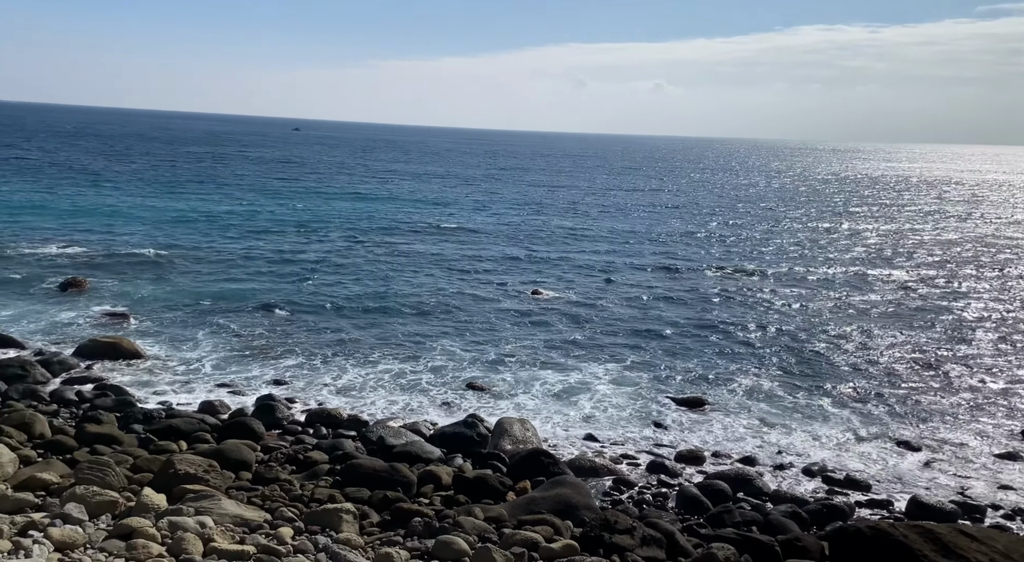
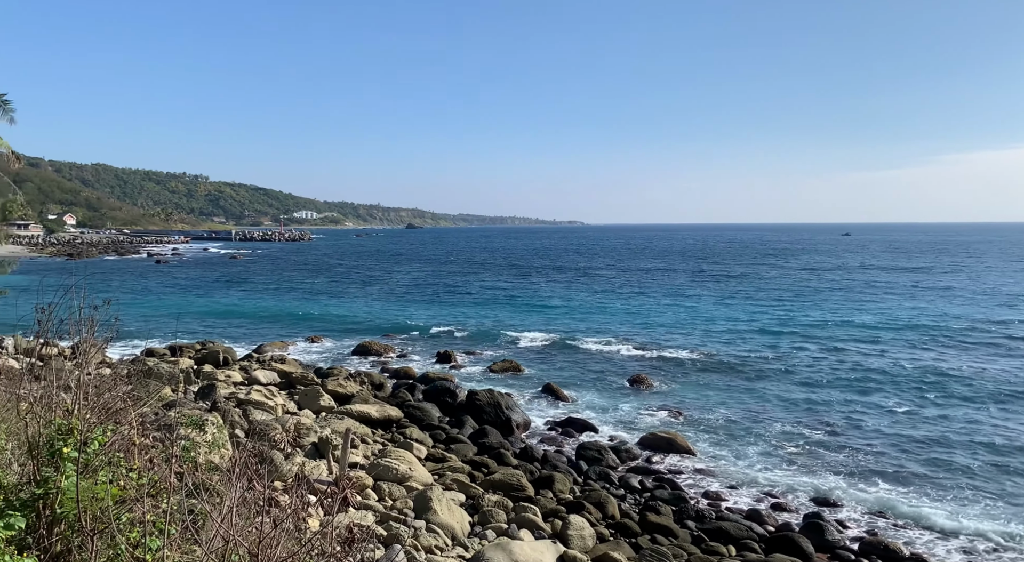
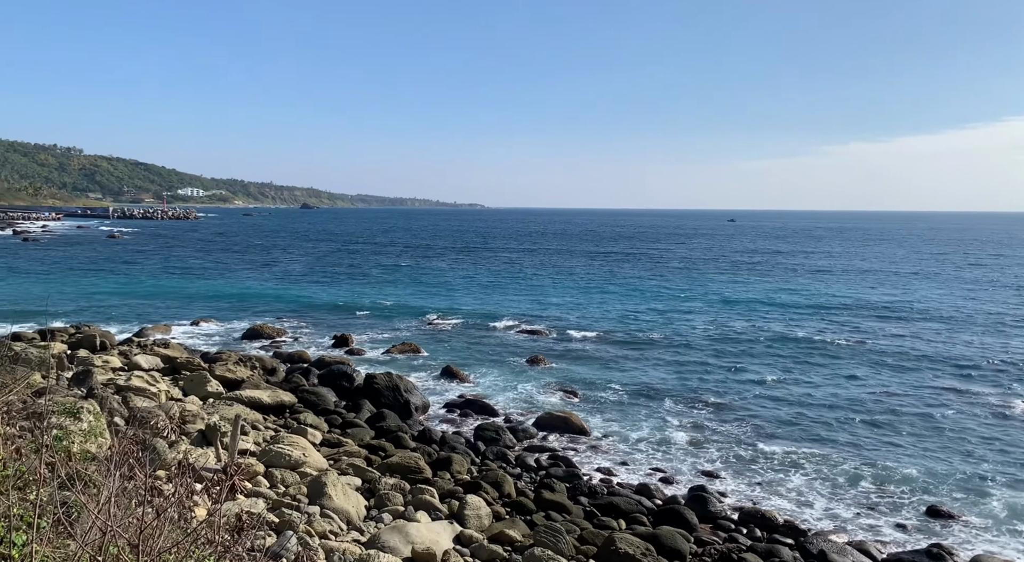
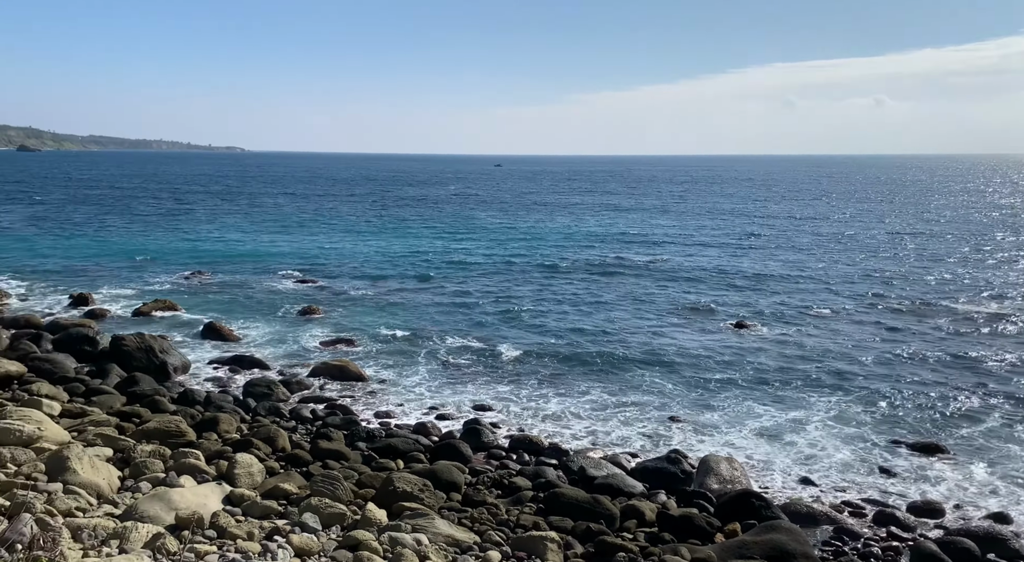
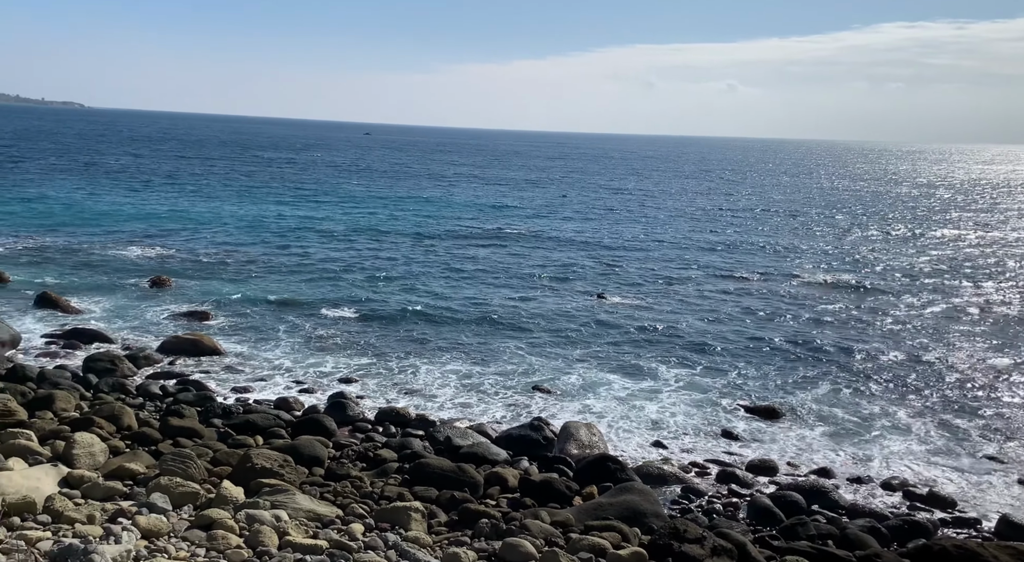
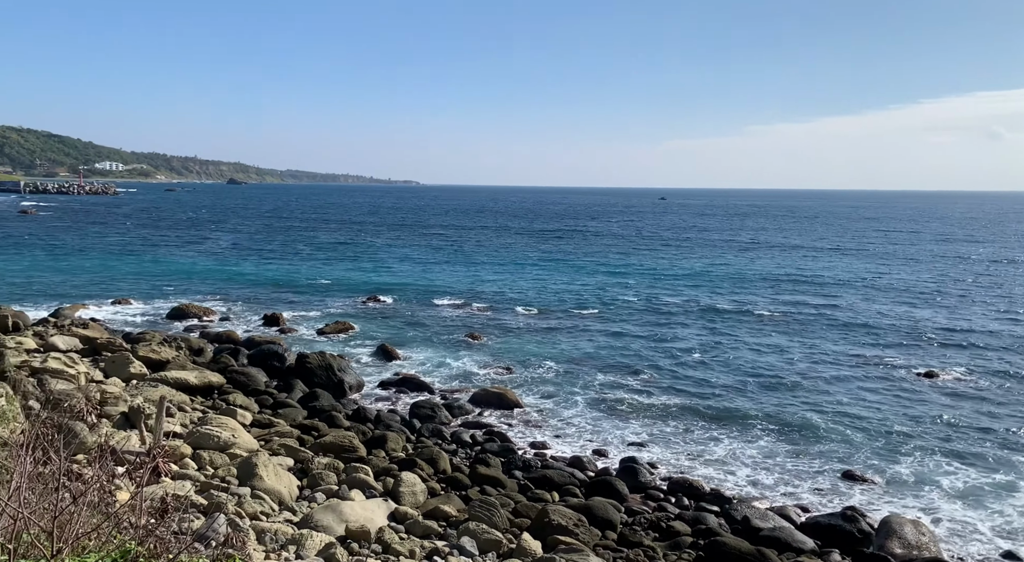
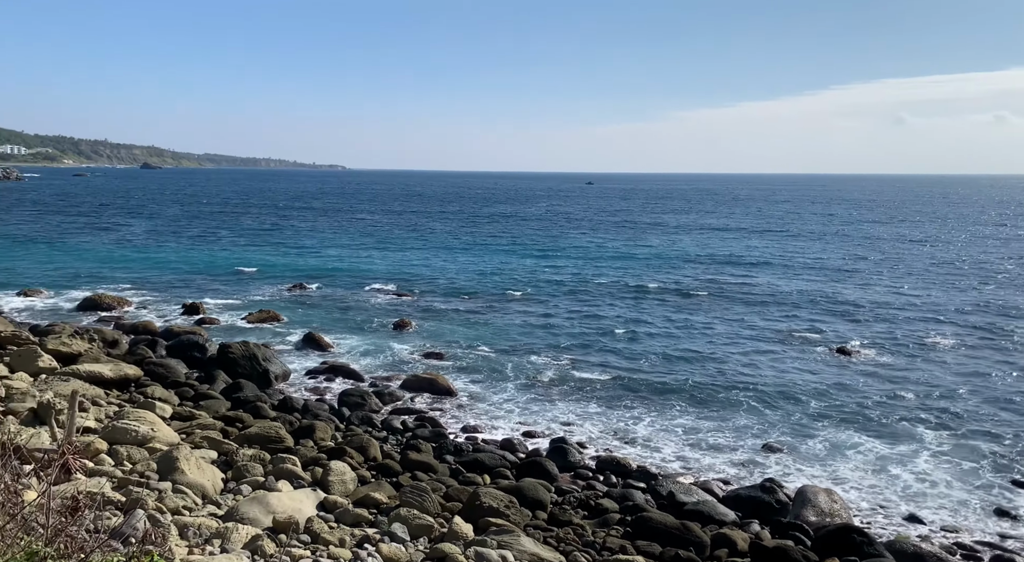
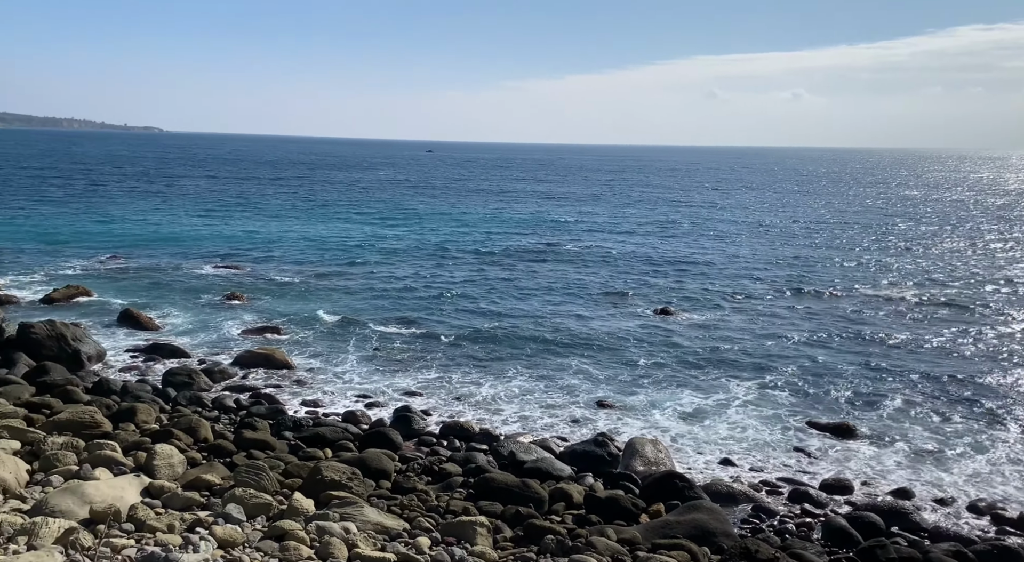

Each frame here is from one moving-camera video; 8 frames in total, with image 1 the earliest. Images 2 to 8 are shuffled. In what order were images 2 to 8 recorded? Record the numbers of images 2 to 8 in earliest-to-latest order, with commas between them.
5, 8, 4, 7, 6, 3, 2
